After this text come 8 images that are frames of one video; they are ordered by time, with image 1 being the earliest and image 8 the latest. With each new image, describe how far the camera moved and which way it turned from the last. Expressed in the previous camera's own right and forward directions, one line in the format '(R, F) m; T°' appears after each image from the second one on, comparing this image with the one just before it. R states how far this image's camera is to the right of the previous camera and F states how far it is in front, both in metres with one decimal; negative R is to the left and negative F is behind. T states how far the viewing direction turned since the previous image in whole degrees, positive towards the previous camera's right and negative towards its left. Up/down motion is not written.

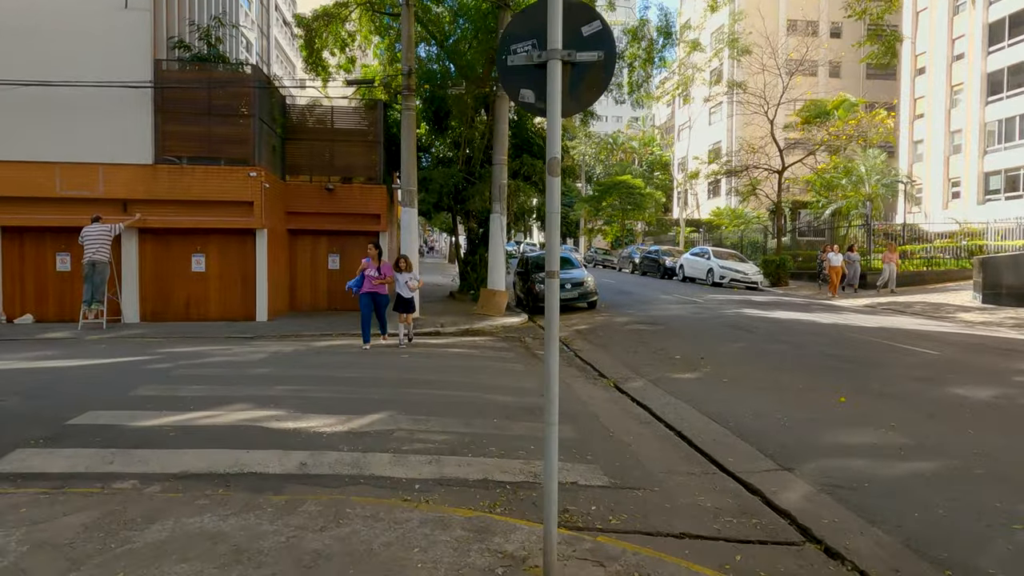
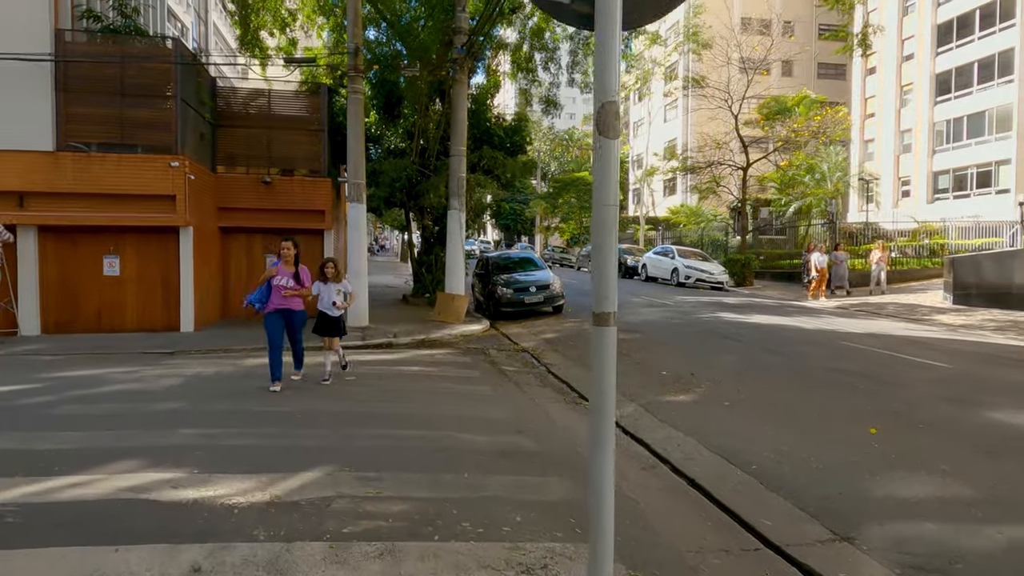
(-0.2, +1.4) m; +4°
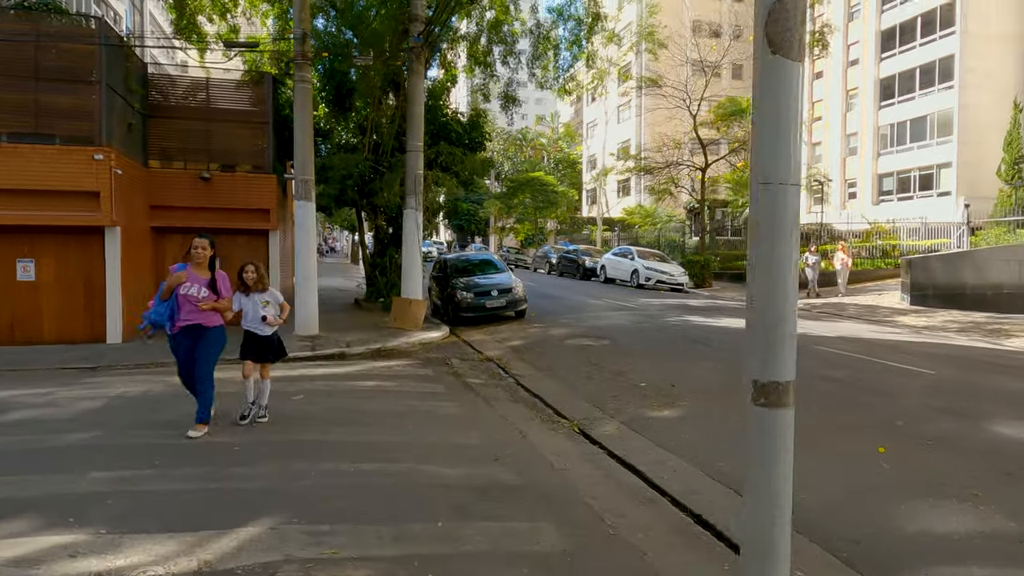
(-0.2, +0.8) m; +4°
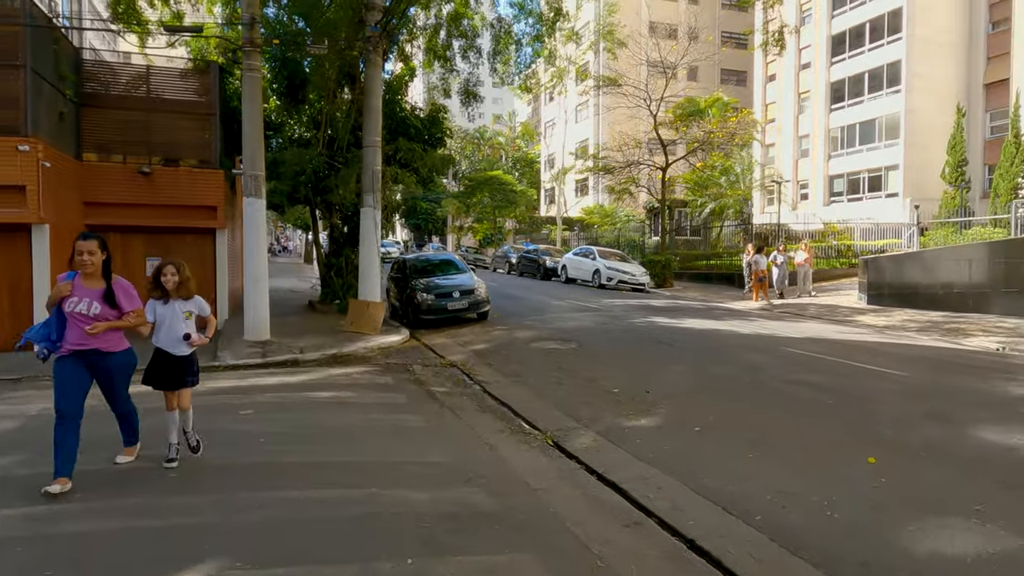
(-0.1, +0.5) m; +4°
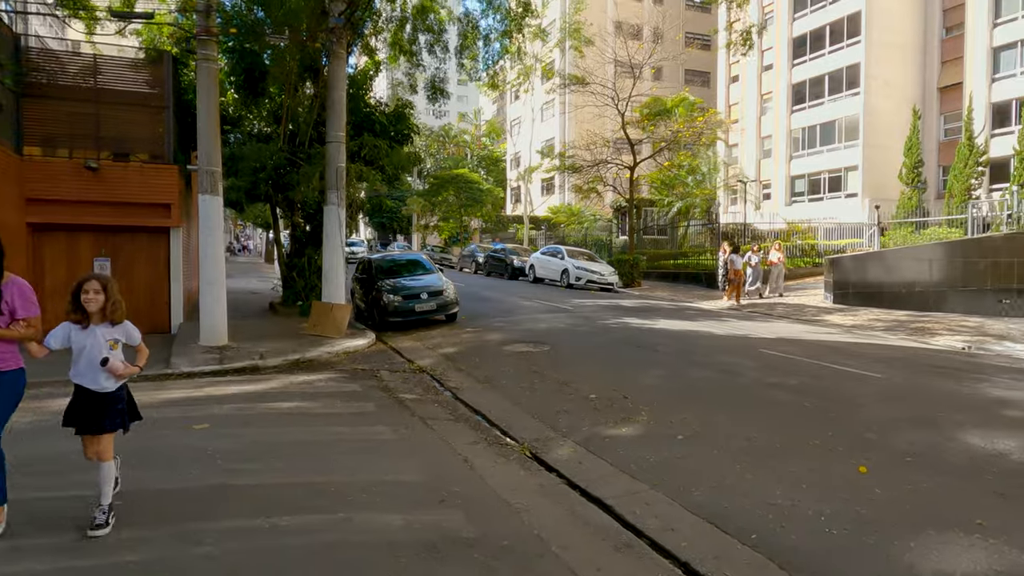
(-0.1, +0.4) m; +3°
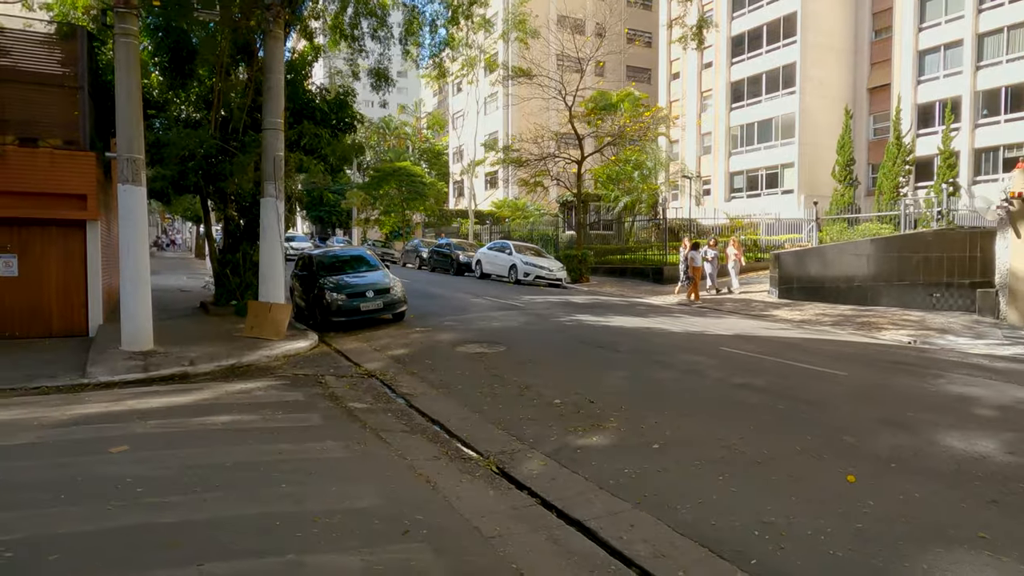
(-0.2, +0.5) m; +5°
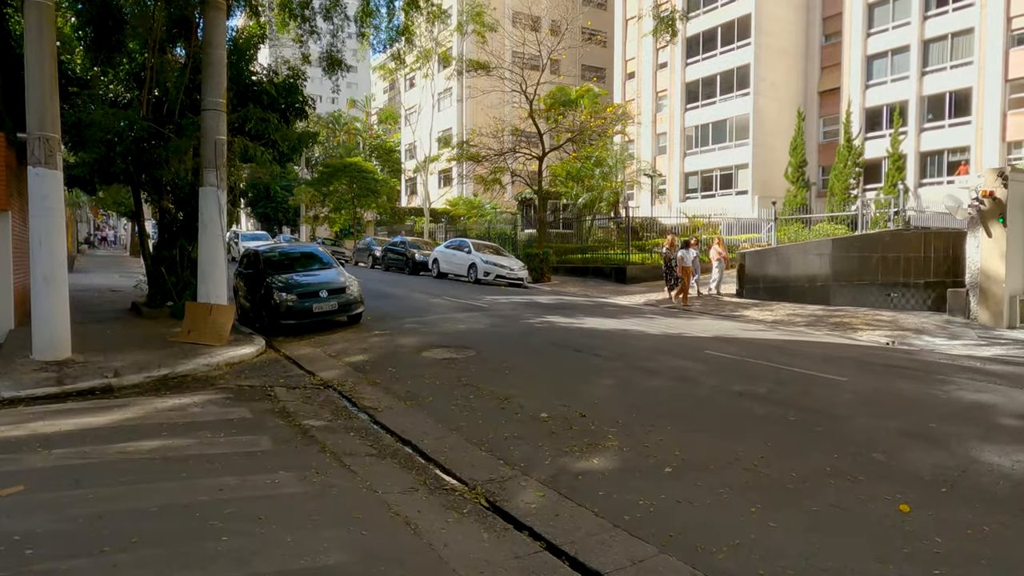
(-0.3, +0.9) m; +4°
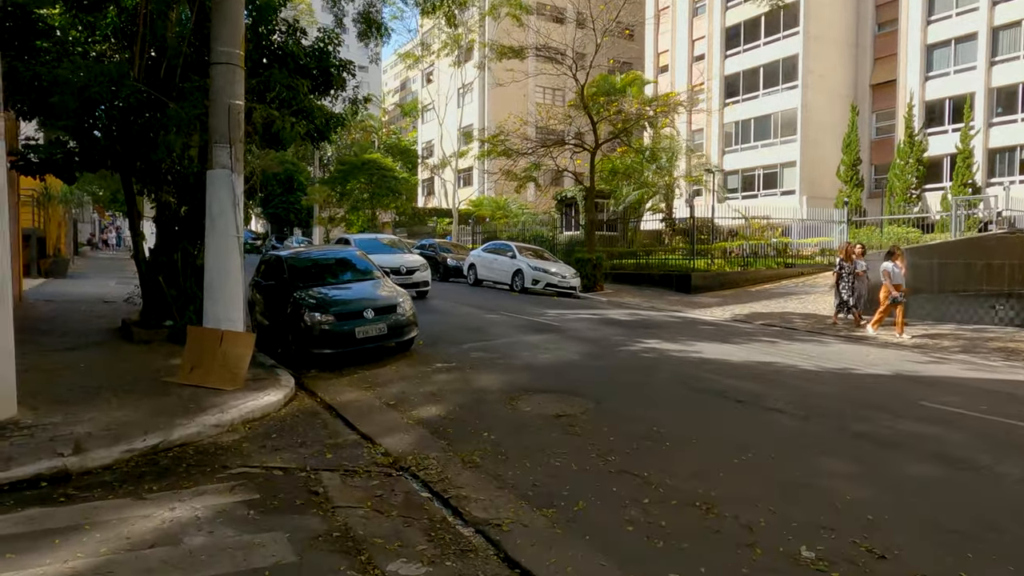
(-1.3, +2.8) m; -1°
